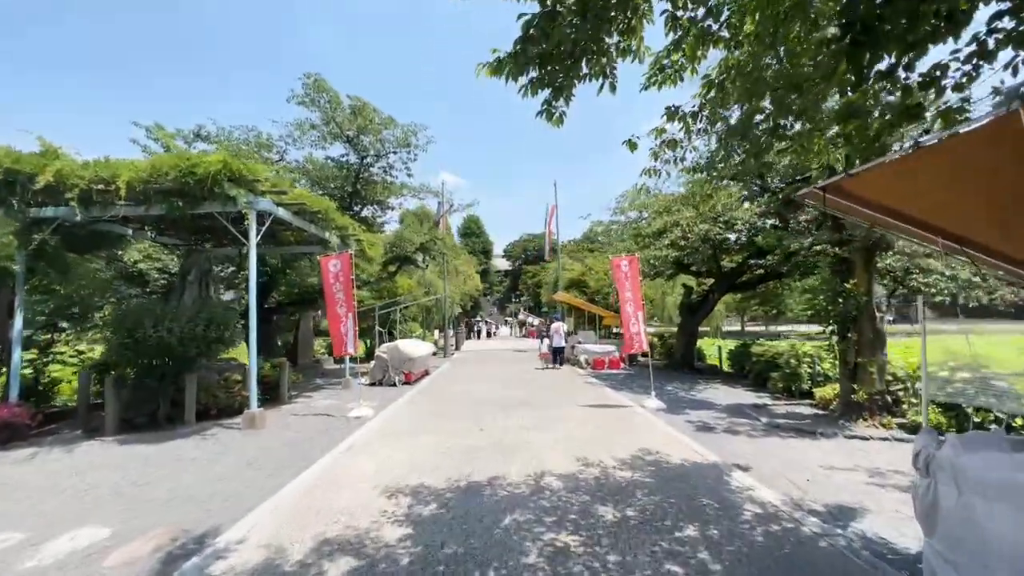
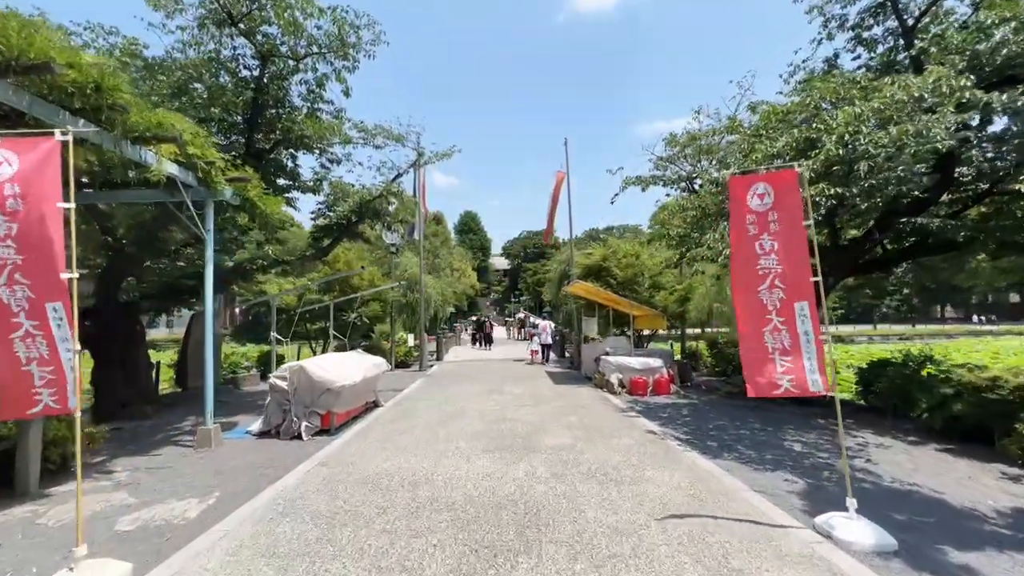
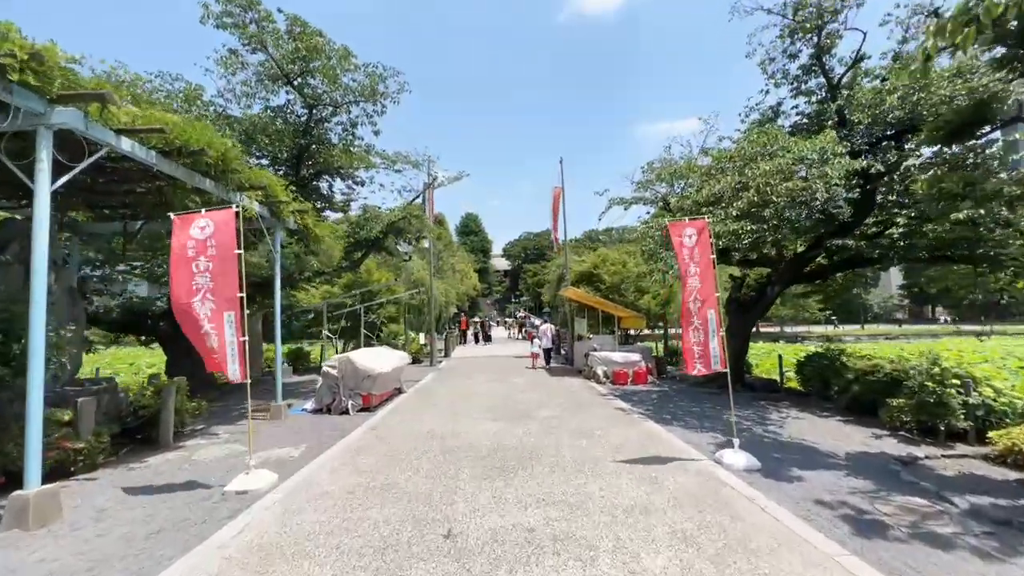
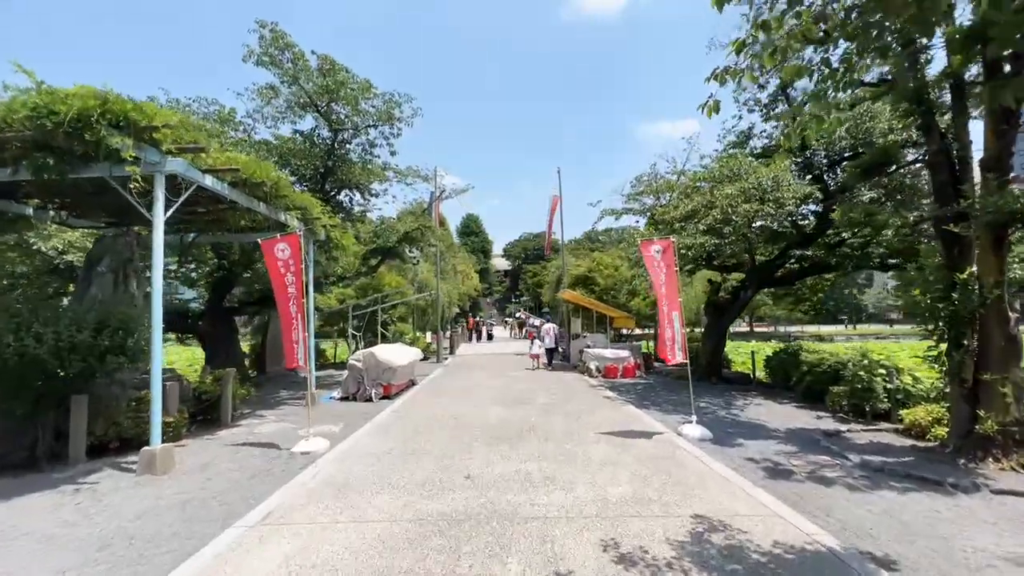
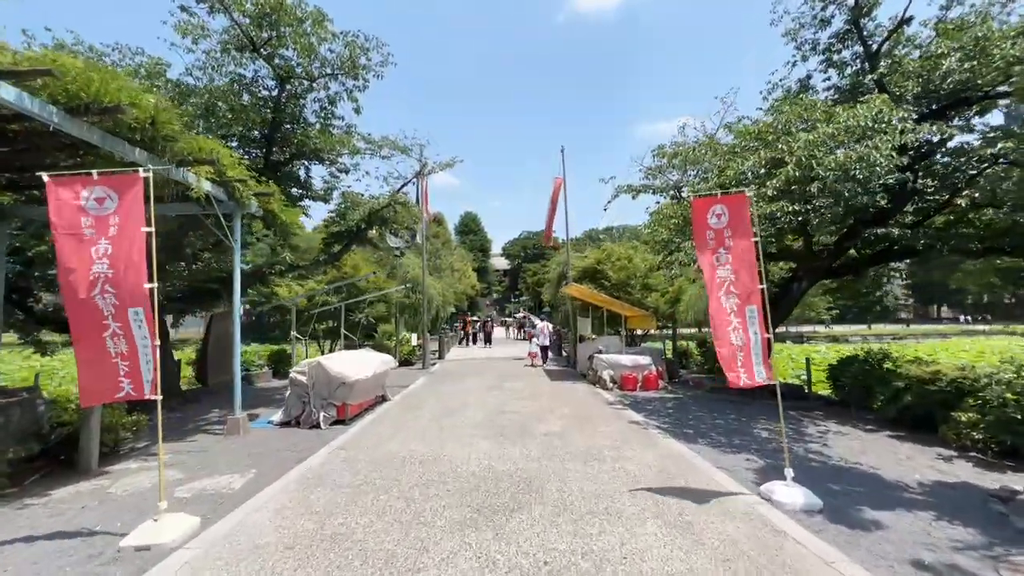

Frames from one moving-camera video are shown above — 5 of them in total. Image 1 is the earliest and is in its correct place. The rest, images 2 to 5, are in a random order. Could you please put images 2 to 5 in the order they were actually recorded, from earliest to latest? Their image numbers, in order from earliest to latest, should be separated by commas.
4, 3, 5, 2
